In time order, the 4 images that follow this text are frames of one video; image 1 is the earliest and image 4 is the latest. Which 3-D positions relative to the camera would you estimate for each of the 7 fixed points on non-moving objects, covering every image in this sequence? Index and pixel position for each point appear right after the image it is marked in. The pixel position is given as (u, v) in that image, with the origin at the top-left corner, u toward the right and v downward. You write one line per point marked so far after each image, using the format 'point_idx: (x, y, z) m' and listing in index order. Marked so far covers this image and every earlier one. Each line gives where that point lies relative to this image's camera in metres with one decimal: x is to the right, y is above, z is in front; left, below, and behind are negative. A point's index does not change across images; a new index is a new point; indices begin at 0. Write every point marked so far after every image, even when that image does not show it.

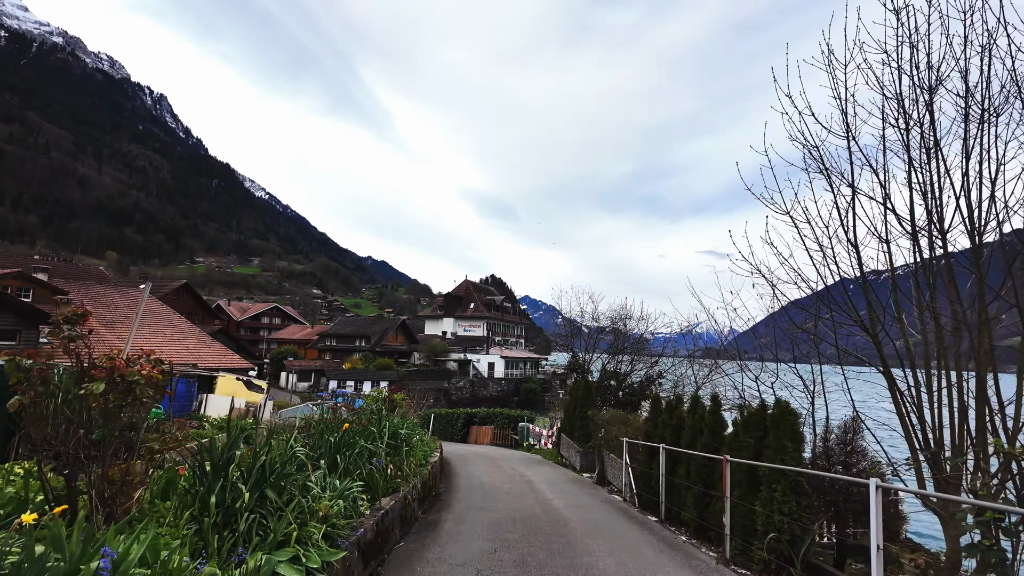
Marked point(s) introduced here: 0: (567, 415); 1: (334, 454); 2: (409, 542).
0: (+1.6, -3.7, +16.3) m
1: (-1.5, -1.4, +4.8) m
2: (-1.1, -2.7, +5.8) m
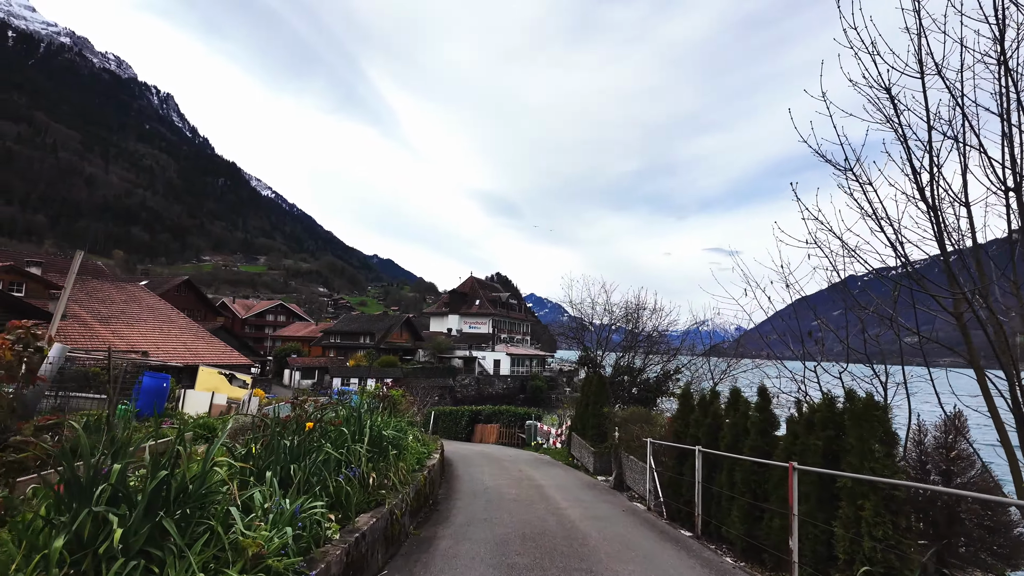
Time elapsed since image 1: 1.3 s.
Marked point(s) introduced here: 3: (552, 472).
0: (+1.8, -3.4, +15.2) m
1: (-1.5, -1.2, +3.7) m
2: (-1.0, -2.4, +4.7) m
3: (+0.9, -4.1, +12.5) m
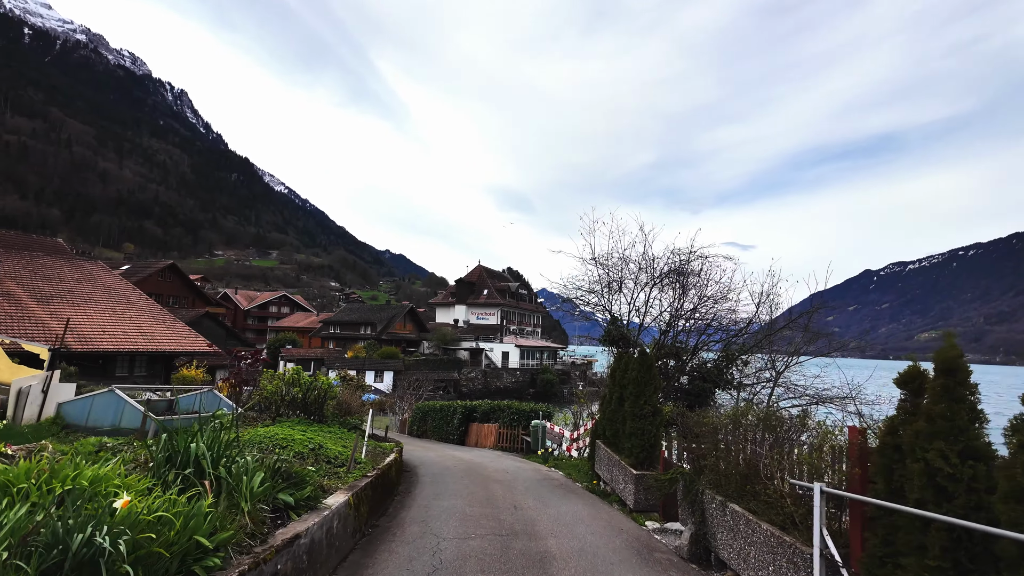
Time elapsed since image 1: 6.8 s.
0: (+1.7, -2.2, +10.1) m
1: (-1.8, -0.1, -1.3) m
2: (-1.3, -1.3, -0.3) m
3: (+0.7, -3.0, +7.4) m
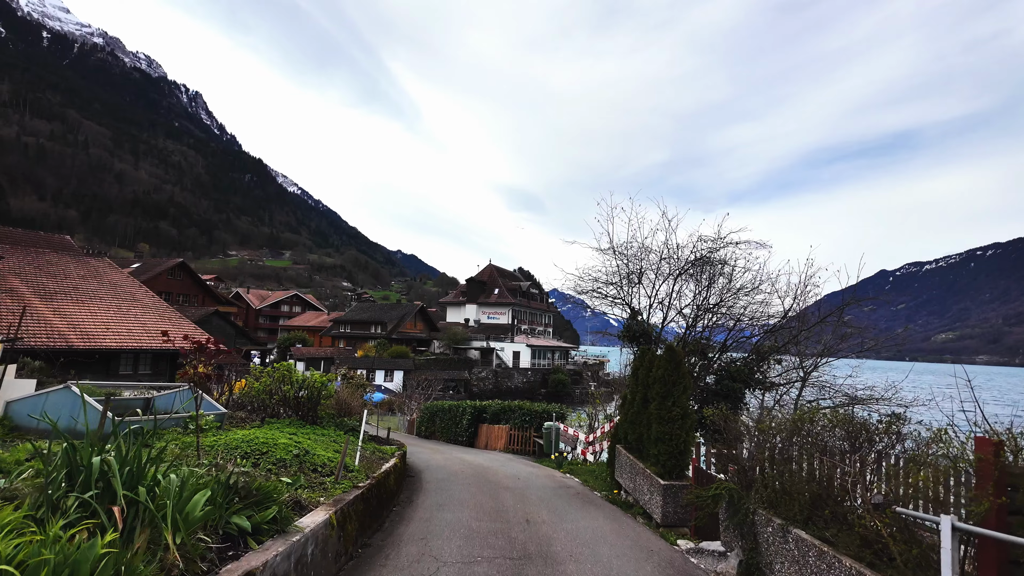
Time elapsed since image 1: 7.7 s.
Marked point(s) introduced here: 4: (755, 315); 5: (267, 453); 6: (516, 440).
0: (+1.9, -2.1, +9.2) m
1: (-1.8, +0.1, -2.2) m
2: (-1.3, -1.1, -1.2) m
3: (+0.9, -2.8, +6.5) m
4: (+5.2, -0.6, +12.0) m
5: (-2.4, -1.6, +5.4) m
6: (+0.1, -5.1, +18.5) m
